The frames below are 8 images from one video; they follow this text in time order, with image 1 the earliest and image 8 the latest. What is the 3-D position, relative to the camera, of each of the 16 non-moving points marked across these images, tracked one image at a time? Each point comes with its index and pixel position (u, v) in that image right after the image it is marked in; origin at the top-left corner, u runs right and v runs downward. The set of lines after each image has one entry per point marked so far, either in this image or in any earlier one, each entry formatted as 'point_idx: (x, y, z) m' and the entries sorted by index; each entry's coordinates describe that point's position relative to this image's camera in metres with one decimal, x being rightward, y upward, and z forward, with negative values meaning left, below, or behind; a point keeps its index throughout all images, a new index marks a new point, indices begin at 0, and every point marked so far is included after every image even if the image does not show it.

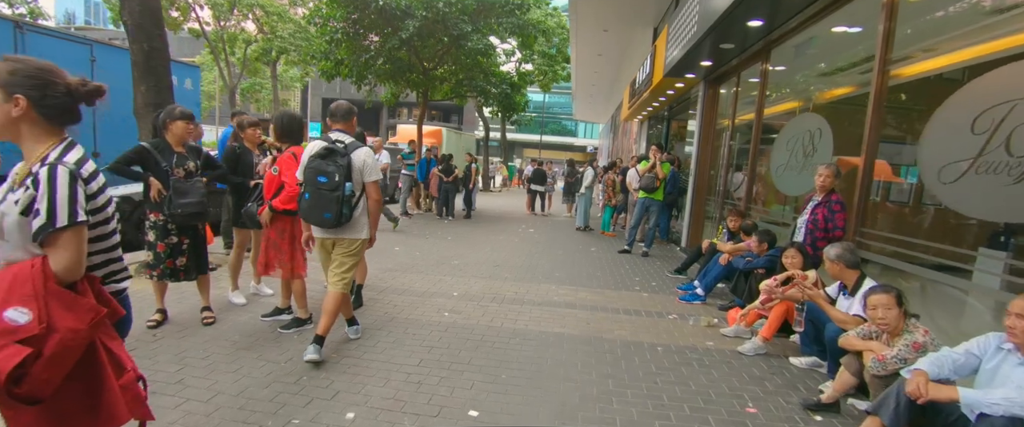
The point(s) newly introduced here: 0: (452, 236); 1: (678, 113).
0: (-1.2, -0.4, +10.0) m
1: (+4.5, +2.7, +13.5) m
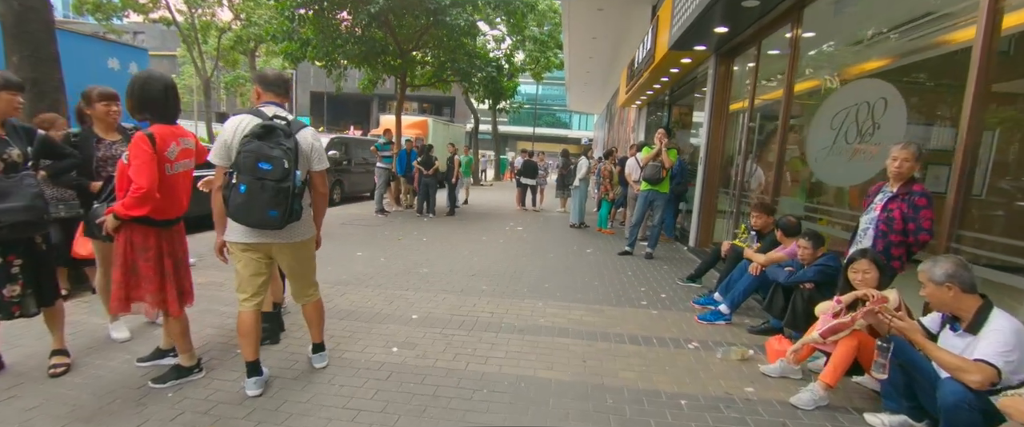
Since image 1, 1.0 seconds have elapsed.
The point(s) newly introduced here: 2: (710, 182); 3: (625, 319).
0: (-1.5, -0.4, +8.8) m
1: (+4.1, +2.9, +12.3) m
2: (+3.1, +0.5, +8.0) m
3: (+1.0, -0.9, +4.4) m
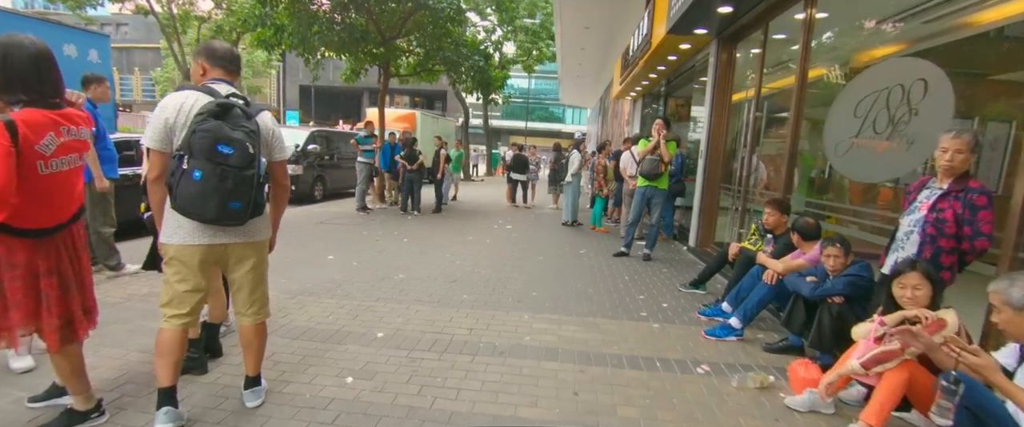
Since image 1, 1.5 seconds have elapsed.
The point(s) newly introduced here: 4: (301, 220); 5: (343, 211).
0: (-1.7, -0.4, +8.2) m
1: (+3.9, +2.9, +11.7) m
2: (+2.9, +0.5, +7.4) m
3: (+0.9, -0.9, +3.9) m
4: (-4.1, -0.1, +9.7) m
5: (-3.8, +0.1, +11.2) m
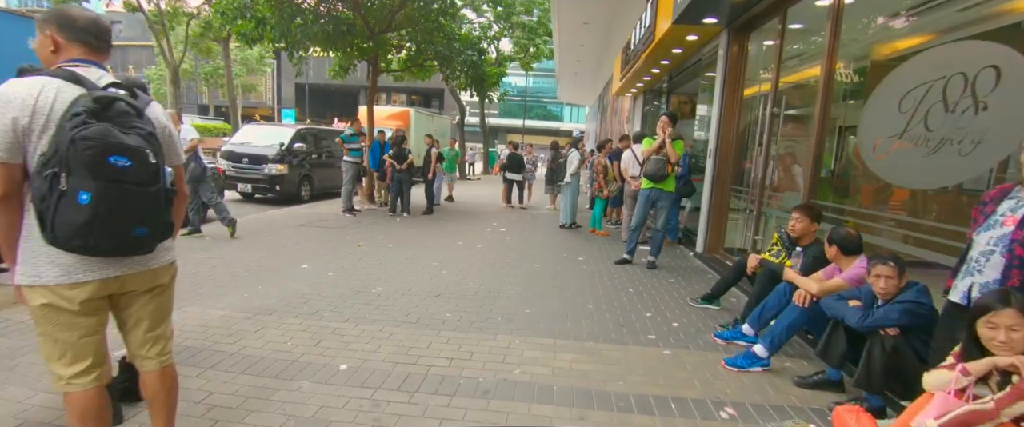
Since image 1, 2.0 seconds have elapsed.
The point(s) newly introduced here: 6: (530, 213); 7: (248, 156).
0: (-1.8, -0.4, +7.7) m
1: (+3.8, +2.9, +11.2) m
2: (+2.8, +0.4, +6.8) m
3: (+0.8, -1.0, +3.3) m
4: (-4.2, -0.2, +9.1) m
5: (-3.9, 0.0, +10.6) m
6: (+0.4, 0.0, +11.9) m
7: (-6.4, +1.4, +12.2) m
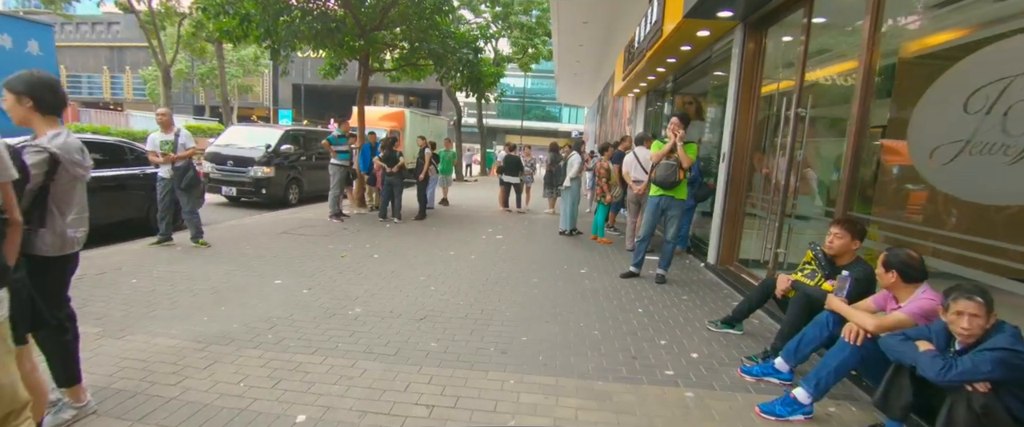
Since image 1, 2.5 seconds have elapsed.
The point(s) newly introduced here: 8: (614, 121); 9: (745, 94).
0: (-1.8, -0.5, +7.1) m
1: (+3.7, +2.8, +10.6) m
2: (+2.8, +0.3, +6.3) m
3: (+0.7, -1.1, +2.8) m
4: (-4.2, -0.3, +8.6) m
5: (-3.9, -0.1, +10.1) m
6: (+0.4, -0.1, +11.4) m
7: (-6.5, +1.3, +11.7) m
8: (+3.6, +3.3, +17.9) m
9: (+2.9, +1.5, +6.2) m
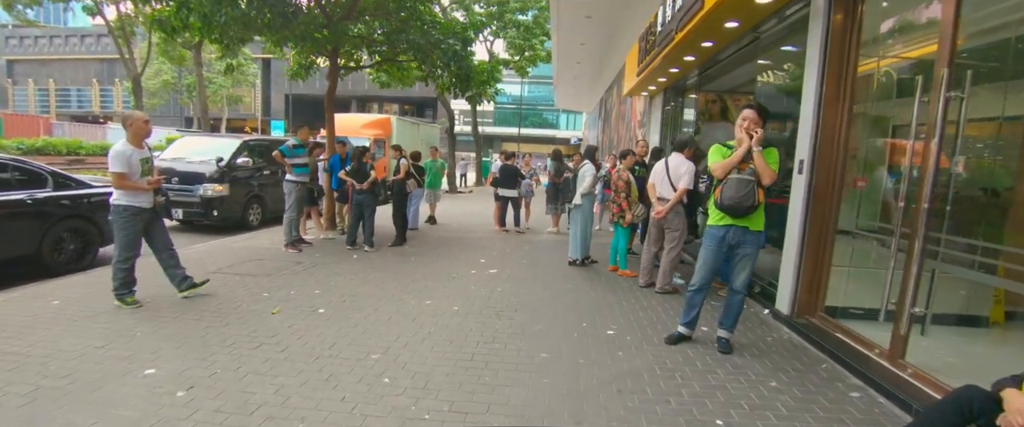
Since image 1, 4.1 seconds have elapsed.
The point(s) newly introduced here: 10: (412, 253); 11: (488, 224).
0: (-1.8, -0.9, +5.3) m
1: (+3.6, +2.5, +8.9) m
2: (+2.7, 0.0, +4.5) m
3: (+0.7, -1.4, +1.0) m
4: (-4.3, -0.7, +6.8) m
5: (-4.0, -0.5, +8.3) m
6: (+0.3, -0.5, +9.6) m
7: (-6.5, +0.8, +9.9) m
8: (+3.5, +2.9, +16.2) m
9: (+2.8, +1.2, +4.4) m
10: (-1.5, -0.7, +7.8) m
11: (-0.6, -0.2, +11.5) m
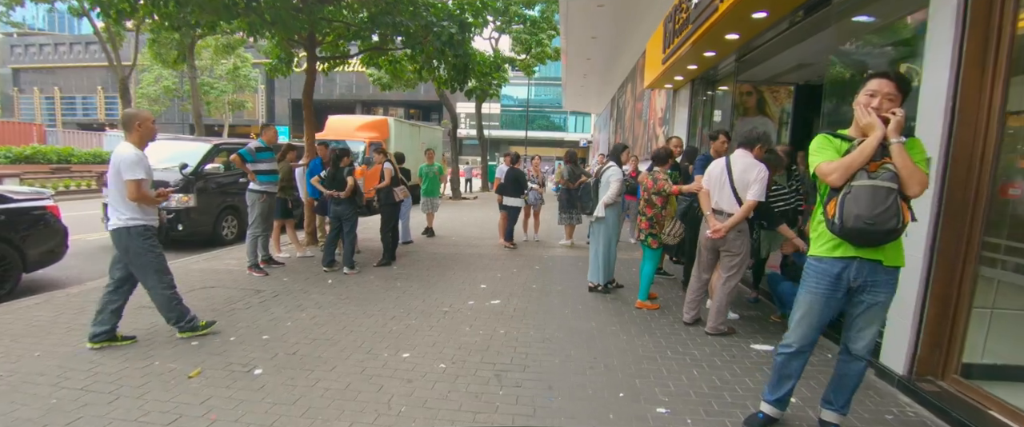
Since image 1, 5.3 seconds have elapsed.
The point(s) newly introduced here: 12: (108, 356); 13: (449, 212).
0: (-1.8, -1.1, +4.1) m
1: (+3.7, +2.3, +7.6) m
2: (+2.8, -0.1, +3.2) m
3: (+0.7, -1.5, -0.3) m
4: (-4.2, -0.9, +5.6) m
5: (-3.9, -0.7, +7.1) m
6: (+0.4, -0.7, +8.3) m
7: (-6.4, +0.5, +8.7) m
8: (+3.7, +2.7, +14.9) m
9: (+2.8, +1.1, +3.1) m
10: (-1.5, -0.9, +6.5) m
11: (-0.4, -0.4, +10.2) m
12: (-3.1, -1.1, +3.8) m
13: (-1.8, 0.0, +14.1) m
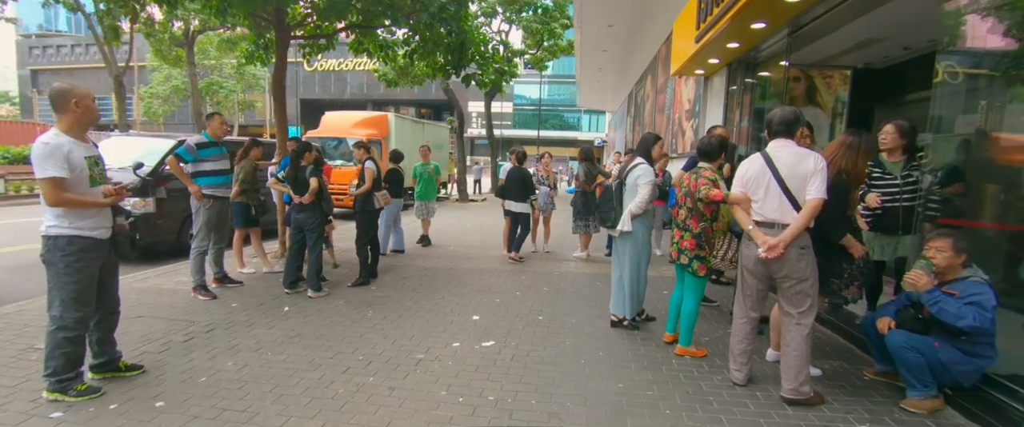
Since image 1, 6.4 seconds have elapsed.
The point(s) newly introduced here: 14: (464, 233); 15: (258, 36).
0: (-1.8, -1.2, +2.8) m
1: (+3.7, +2.2, +6.2) m
2: (+2.7, -0.2, +1.9) m
3: (+0.6, -1.6, -1.6) m
4: (-4.2, -1.0, +4.4) m
5: (-3.8, -0.8, +5.9) m
6: (+0.5, -0.8, +7.0) m
7: (-6.3, +0.4, +7.6) m
8: (+3.9, +2.5, +13.5) m
9: (+2.8, +1.0, +1.8) m
10: (-1.4, -1.0, +5.3) m
11: (-0.3, -0.5, +9.0) m
12: (-3.1, -1.2, +2.6) m
13: (-1.6, -0.1, +12.9) m
14: (-0.9, -0.4, +10.1) m
15: (-4.2, +2.9, +8.5) m
